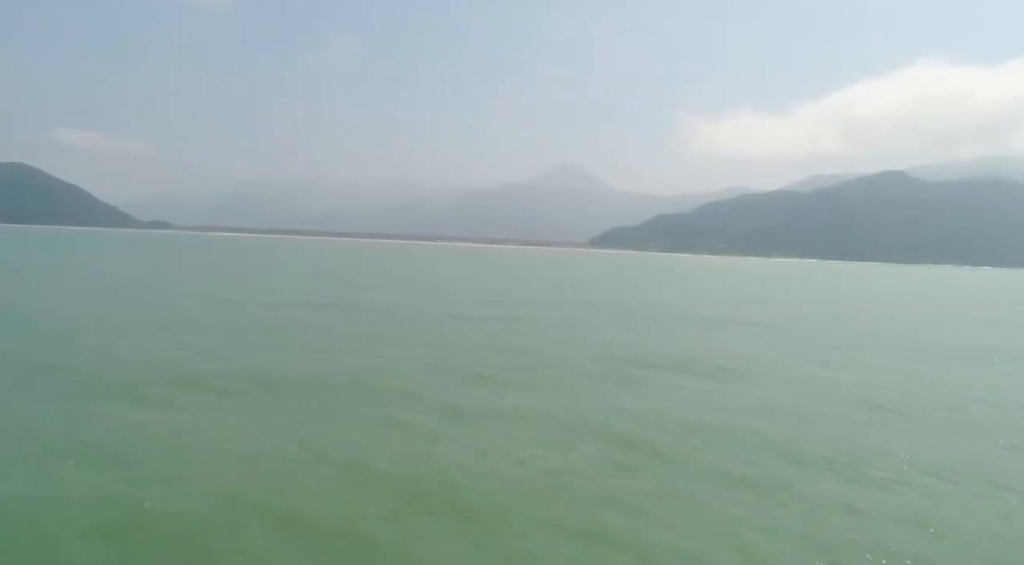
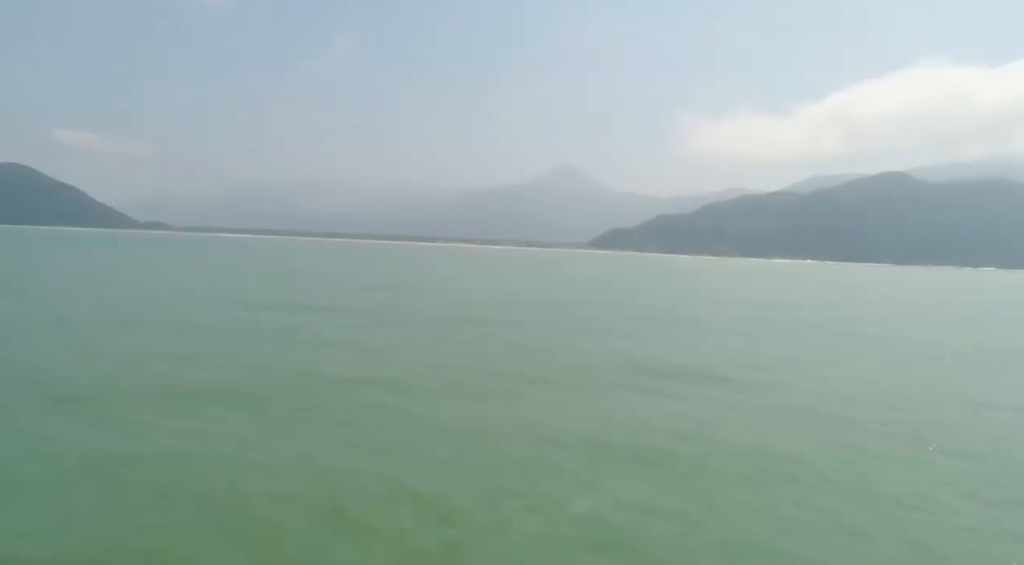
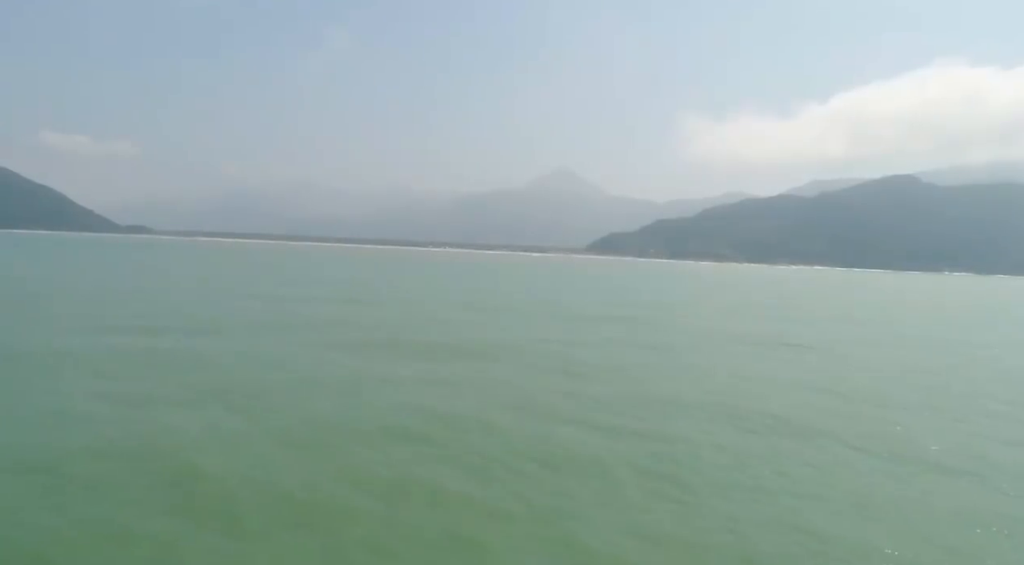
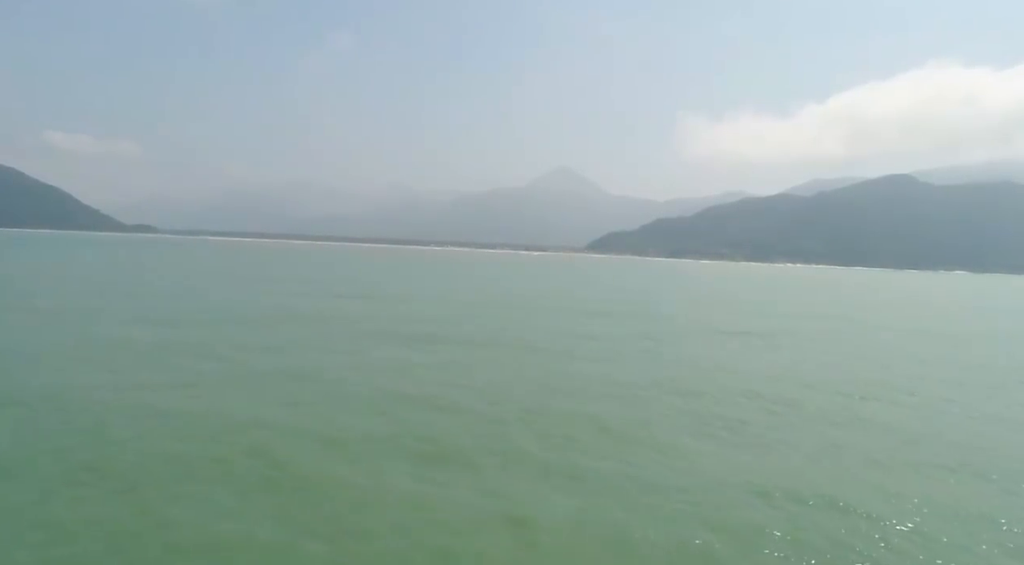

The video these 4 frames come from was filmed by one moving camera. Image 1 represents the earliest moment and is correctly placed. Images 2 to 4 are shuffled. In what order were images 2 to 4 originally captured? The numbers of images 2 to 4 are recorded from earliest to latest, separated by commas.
2, 4, 3
